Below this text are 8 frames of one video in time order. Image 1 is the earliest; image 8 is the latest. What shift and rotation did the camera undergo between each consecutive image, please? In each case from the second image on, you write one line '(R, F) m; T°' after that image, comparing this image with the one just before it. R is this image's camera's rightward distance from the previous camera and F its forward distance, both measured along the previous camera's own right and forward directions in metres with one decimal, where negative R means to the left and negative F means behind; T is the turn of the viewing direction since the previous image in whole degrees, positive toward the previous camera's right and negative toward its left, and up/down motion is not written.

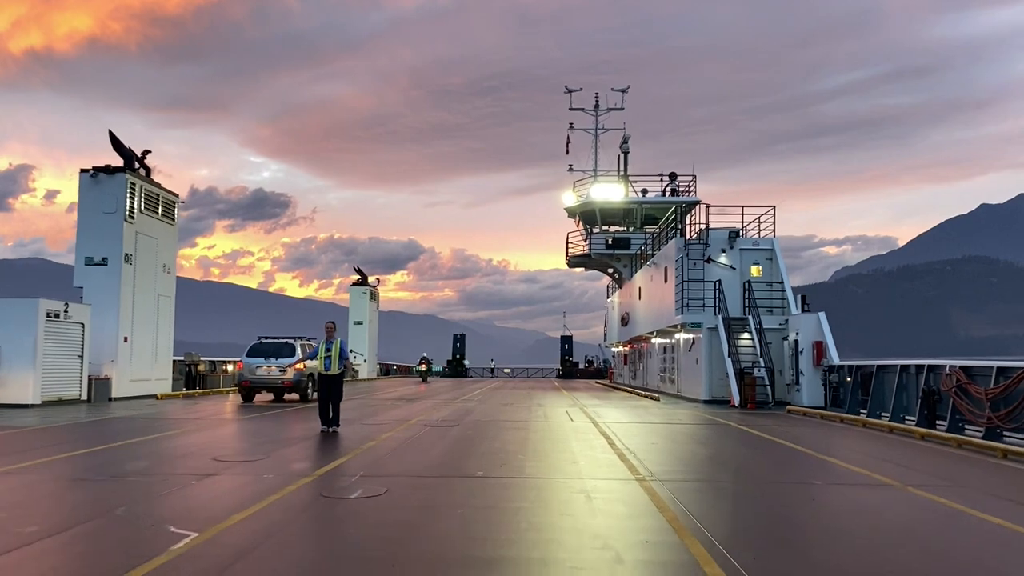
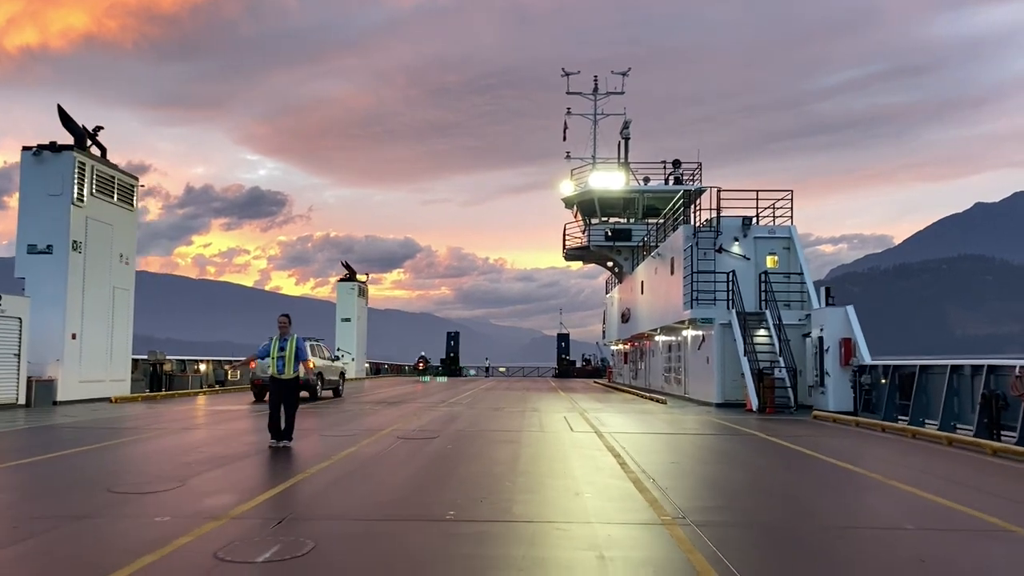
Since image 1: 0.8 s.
(+0.1, +2.2) m; 0°
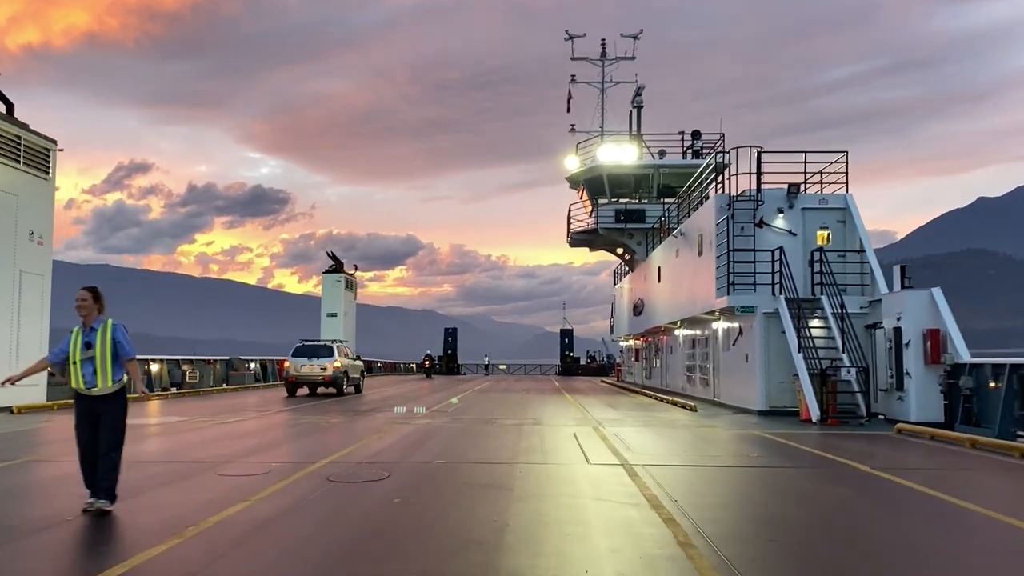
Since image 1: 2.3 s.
(+0.1, +3.9) m; 0°
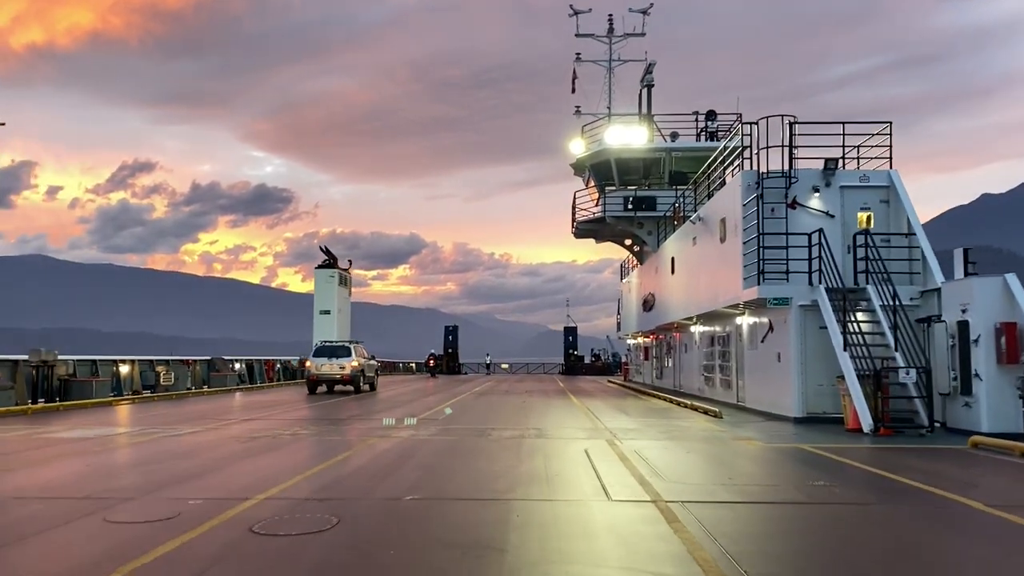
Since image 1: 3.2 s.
(+0.1, +2.2) m; 0°
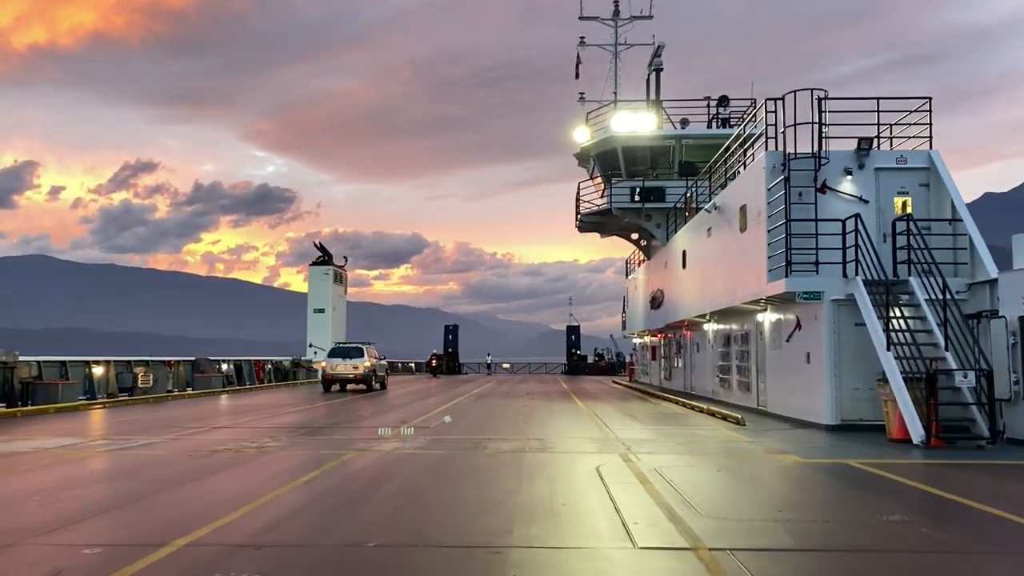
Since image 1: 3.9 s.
(0.0, +1.6) m; 0°
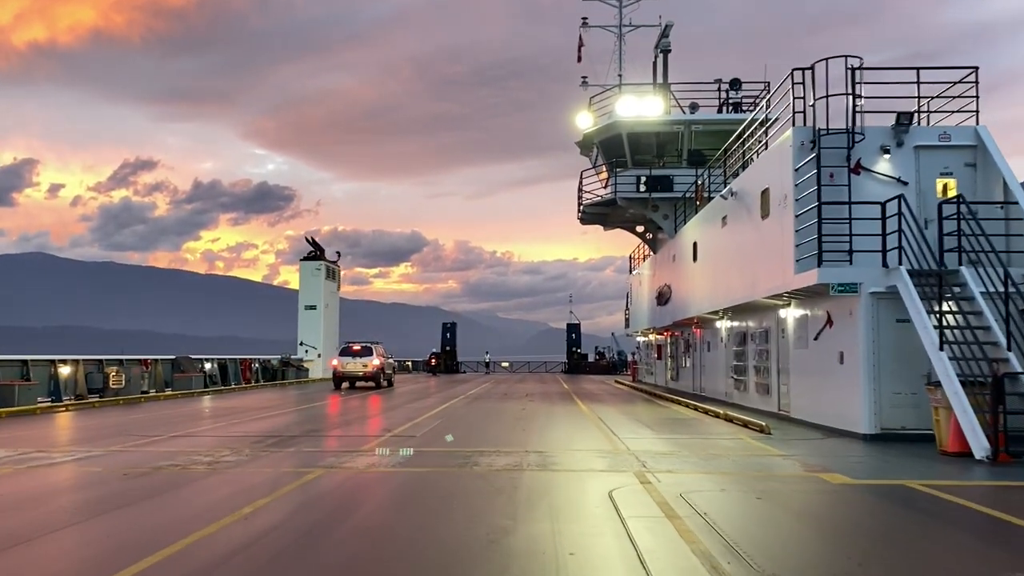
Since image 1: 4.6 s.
(0.0, +1.6) m; 0°
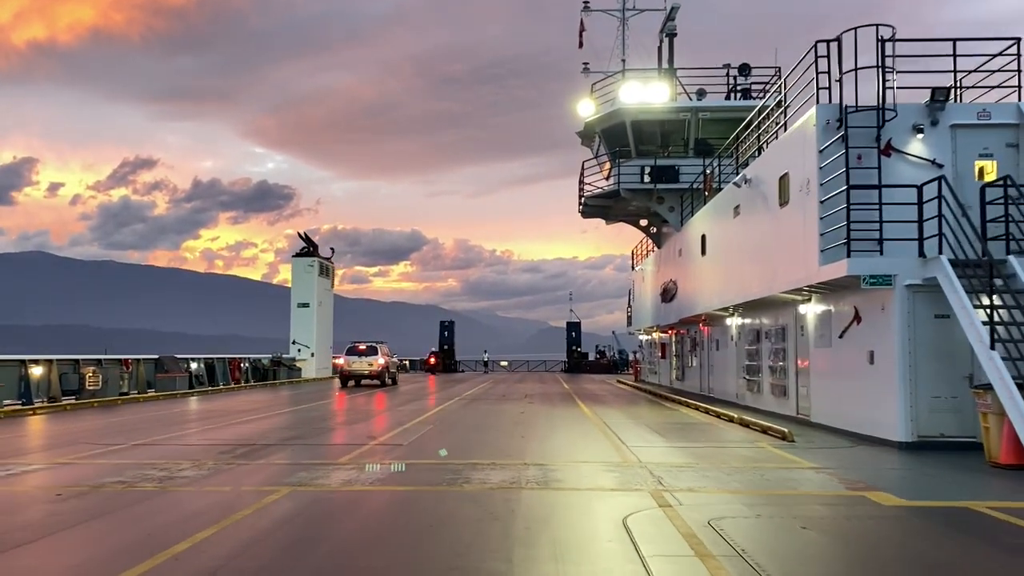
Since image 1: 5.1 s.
(0.0, +1.2) m; 0°
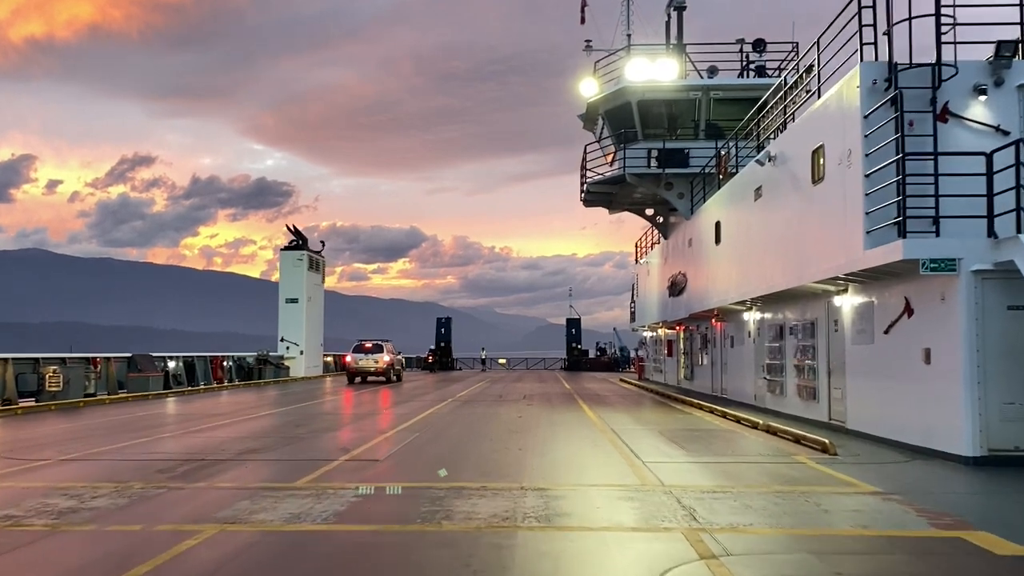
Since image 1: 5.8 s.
(0.0, +1.7) m; 0°
